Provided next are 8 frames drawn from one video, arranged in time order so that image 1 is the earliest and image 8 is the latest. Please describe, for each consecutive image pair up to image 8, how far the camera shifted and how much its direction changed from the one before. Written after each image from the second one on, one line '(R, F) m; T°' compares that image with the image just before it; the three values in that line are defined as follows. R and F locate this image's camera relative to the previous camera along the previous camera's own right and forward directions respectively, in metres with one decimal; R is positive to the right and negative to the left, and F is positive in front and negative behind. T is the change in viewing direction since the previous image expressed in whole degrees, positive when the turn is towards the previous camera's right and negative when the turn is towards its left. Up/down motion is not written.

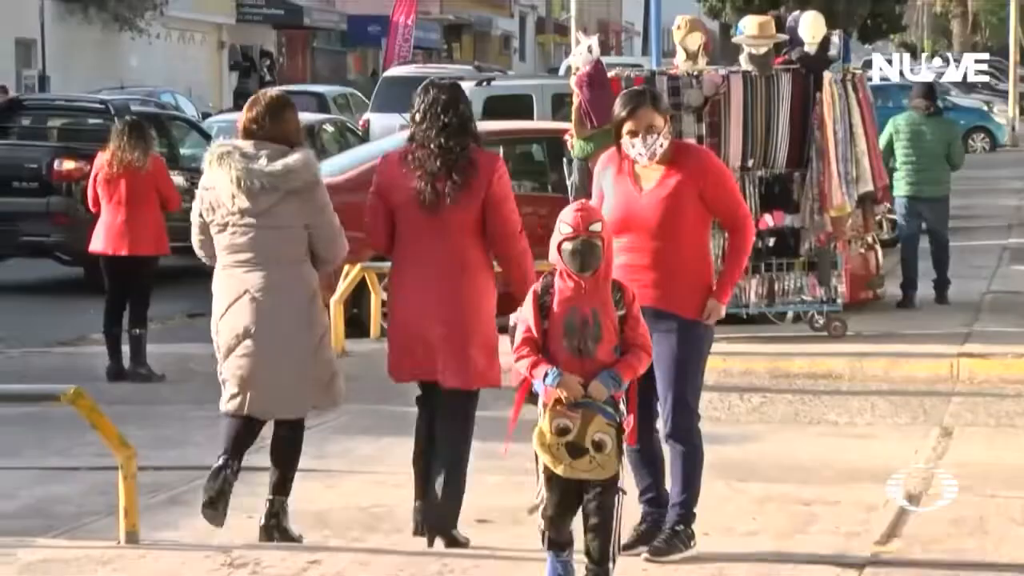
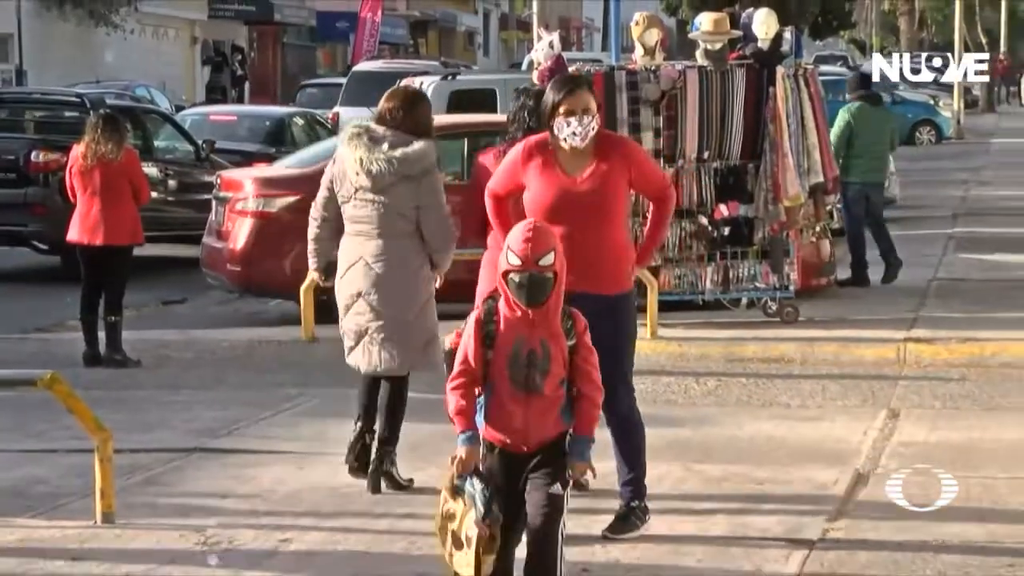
(+0.1, -0.2) m; +1°
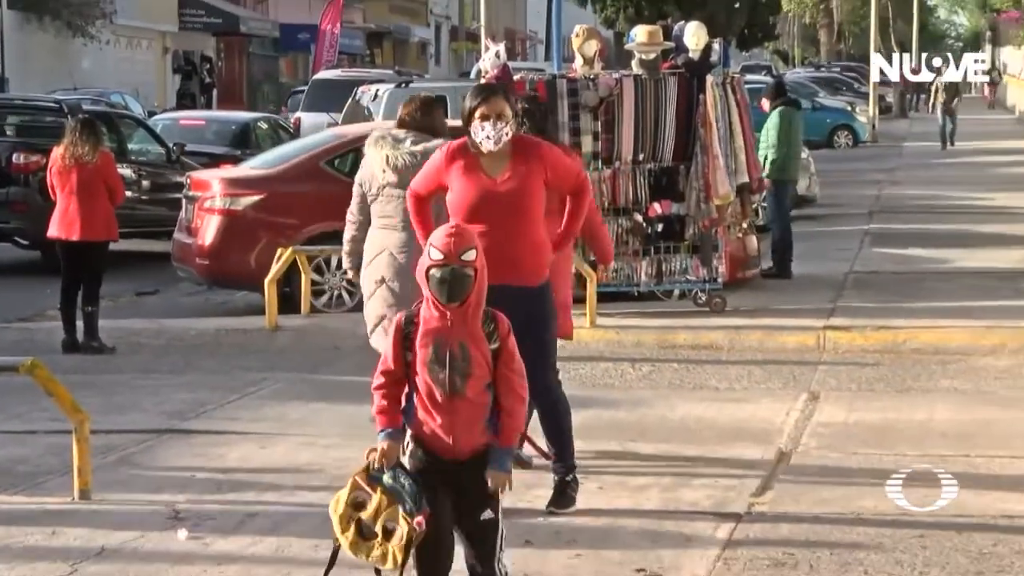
(+0.2, -0.6) m; +1°
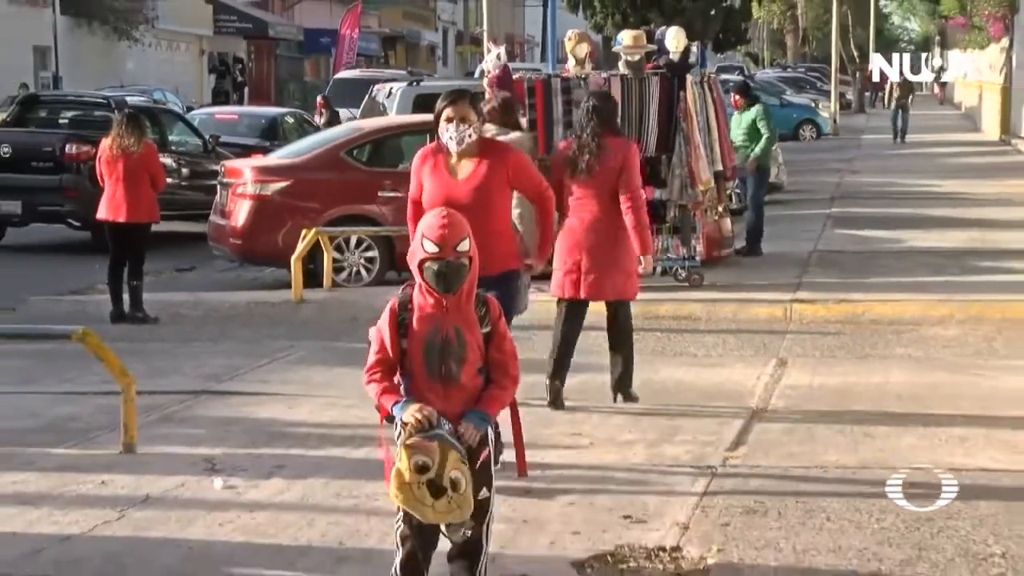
(0.0, -0.9) m; 0°
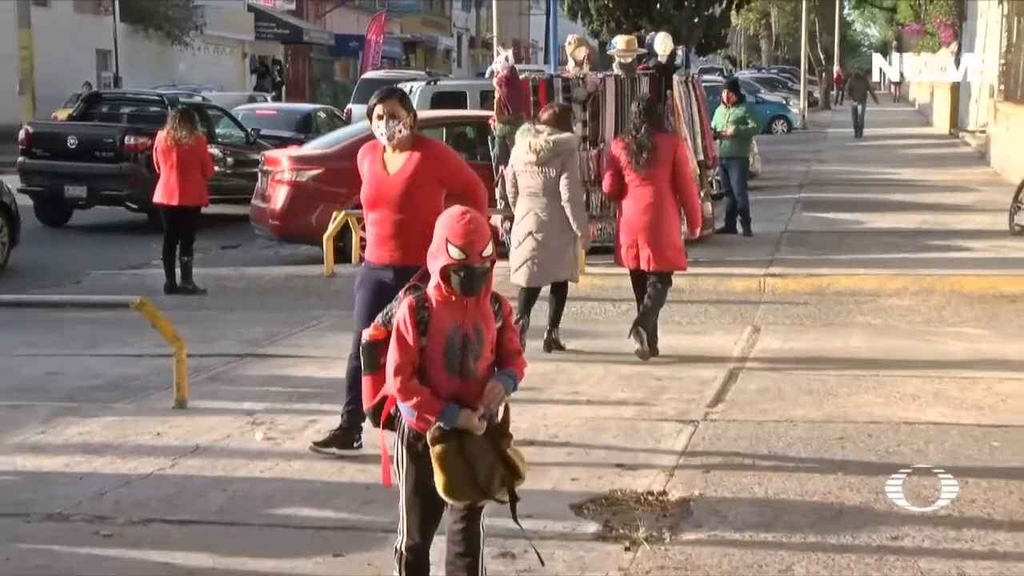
(0.0, -1.2) m; 0°
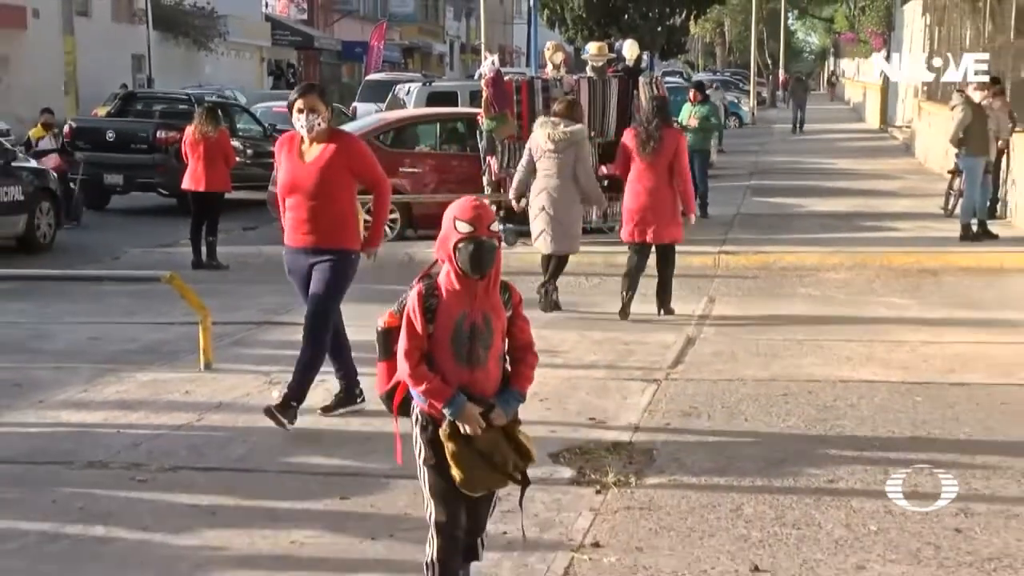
(+0.1, -1.4) m; 0°
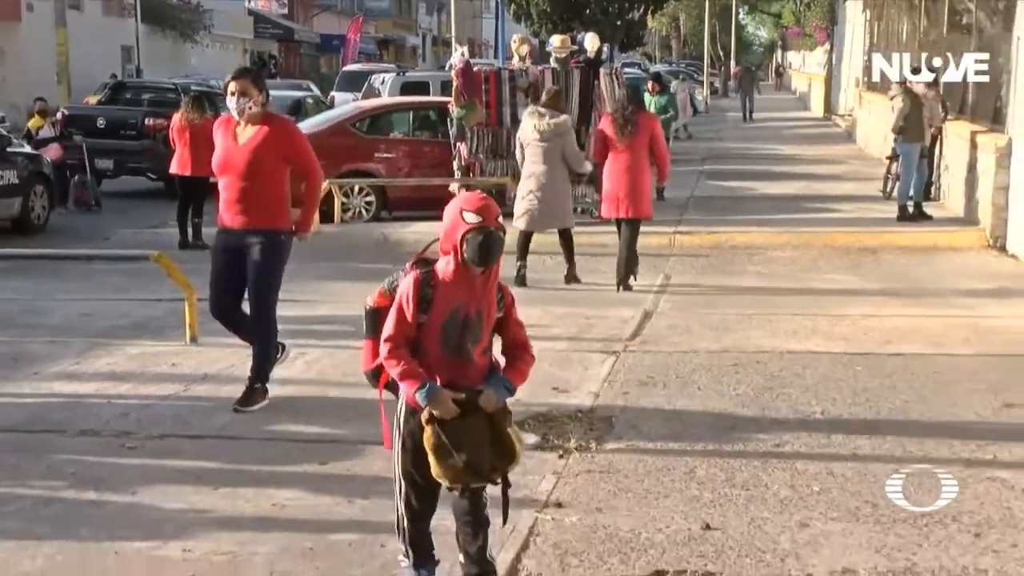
(+0.1, -0.7) m; +1°
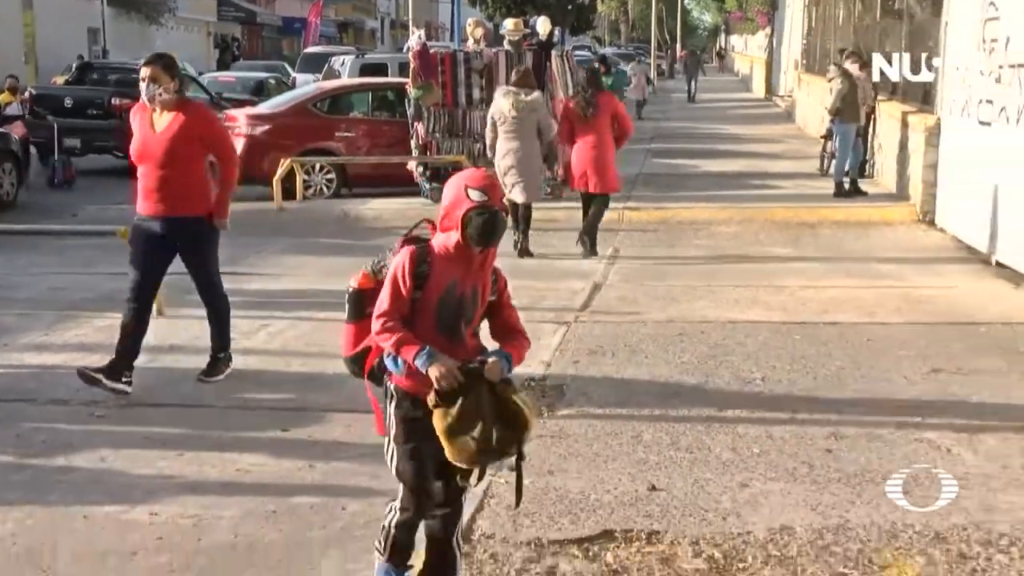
(+0.1, -0.5) m; +2°
